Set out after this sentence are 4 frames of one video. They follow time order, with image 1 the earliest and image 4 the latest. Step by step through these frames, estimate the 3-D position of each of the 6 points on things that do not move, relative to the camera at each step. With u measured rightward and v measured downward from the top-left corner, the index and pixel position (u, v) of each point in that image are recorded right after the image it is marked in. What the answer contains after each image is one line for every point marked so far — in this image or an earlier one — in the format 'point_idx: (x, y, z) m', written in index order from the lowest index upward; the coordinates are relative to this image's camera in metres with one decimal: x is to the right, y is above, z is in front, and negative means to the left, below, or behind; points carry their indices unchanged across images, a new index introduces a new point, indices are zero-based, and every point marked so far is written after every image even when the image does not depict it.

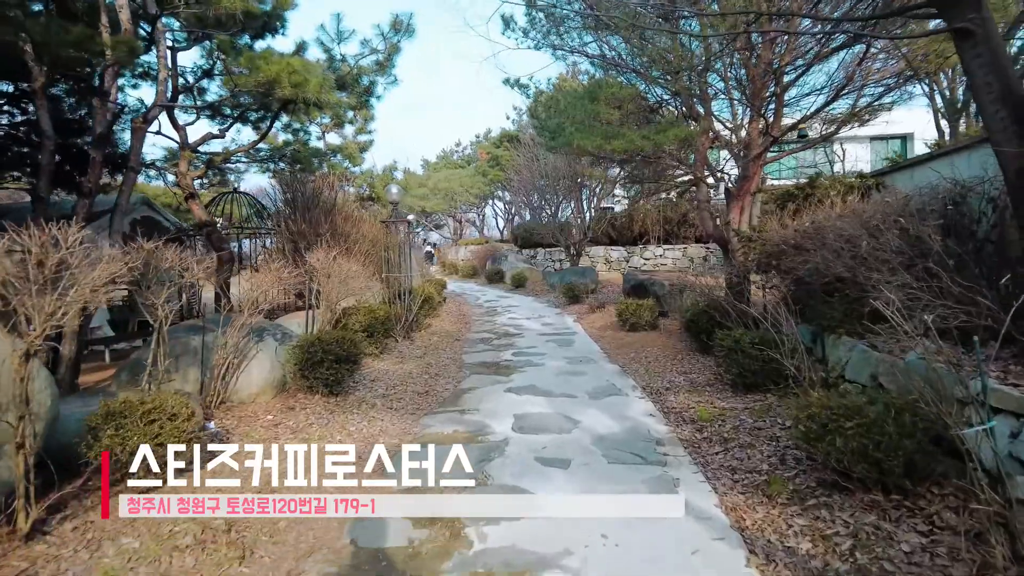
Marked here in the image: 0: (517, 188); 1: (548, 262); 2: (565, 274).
0: (0.0, +2.8, +18.3) m
1: (+1.0, +0.7, +18.0) m
2: (+1.1, +0.3, +13.0) m
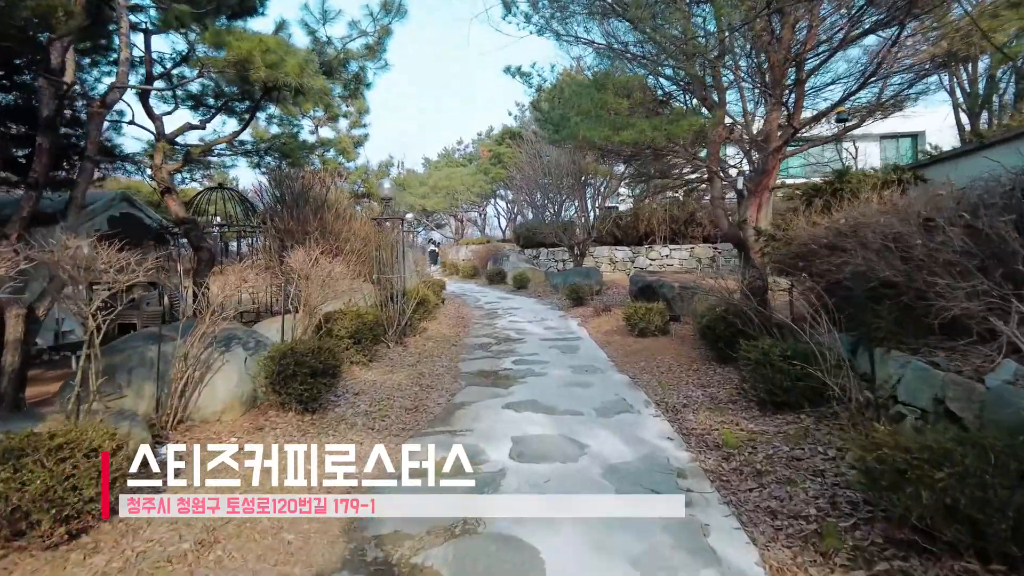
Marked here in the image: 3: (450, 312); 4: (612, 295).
0: (+0.1, +2.8, +17.9) m
1: (+1.1, +0.7, +17.5) m
2: (+1.1, +0.3, +12.5) m
3: (-0.9, -0.4, +10.5) m
4: (+1.7, -0.2, +11.1) m
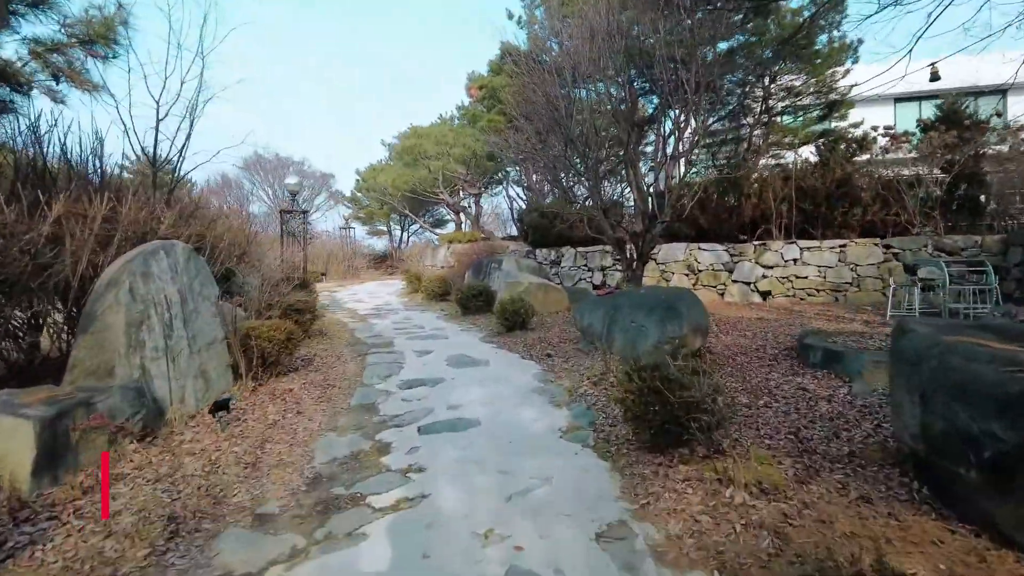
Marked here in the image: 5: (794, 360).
0: (+0.1, +2.4, +10.5) m
1: (+1.1, +0.3, +10.1) m
2: (+0.8, -0.2, +5.1) m
3: (-1.3, -0.8, +3.1) m
4: (+1.4, -0.6, +3.6) m
5: (+2.1, -0.5, +4.7) m
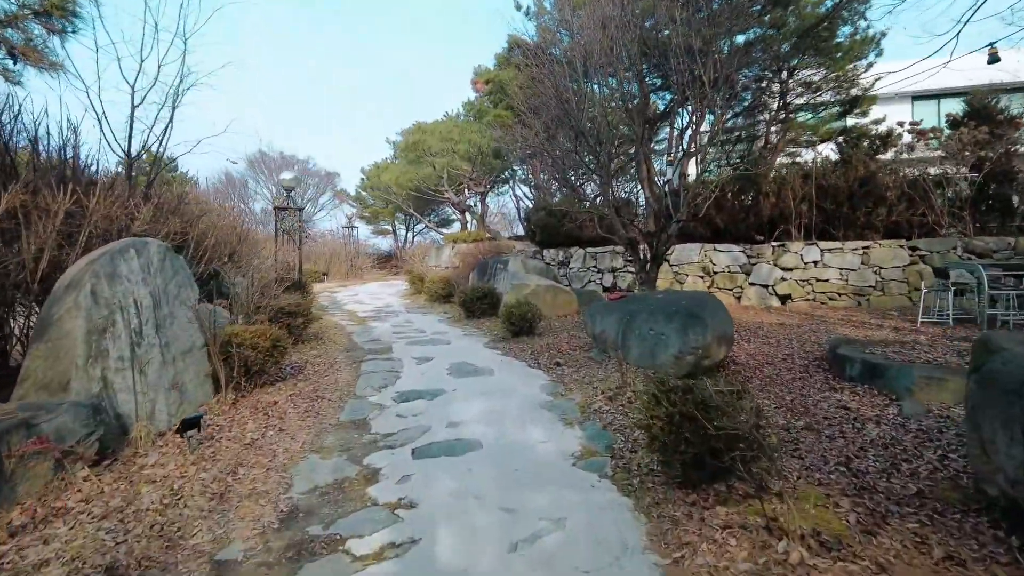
0: (+0.2, +2.3, +10.1) m
1: (+1.2, +0.2, +9.7) m
2: (+0.9, -0.2, +4.7) m
3: (-1.3, -0.8, +2.7) m
4: (+1.4, -0.6, +3.2) m
5: (+2.1, -0.6, +4.3) m
